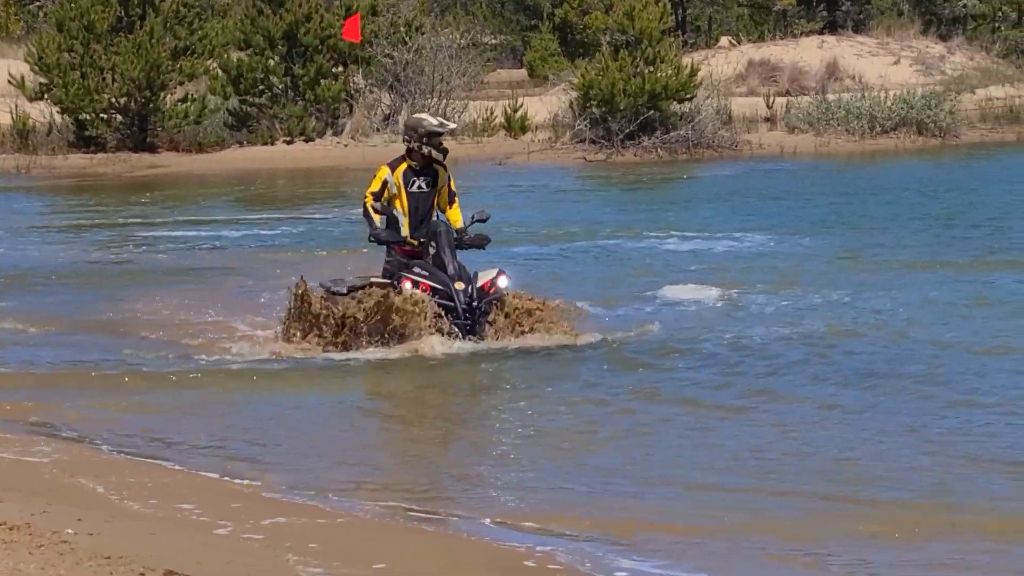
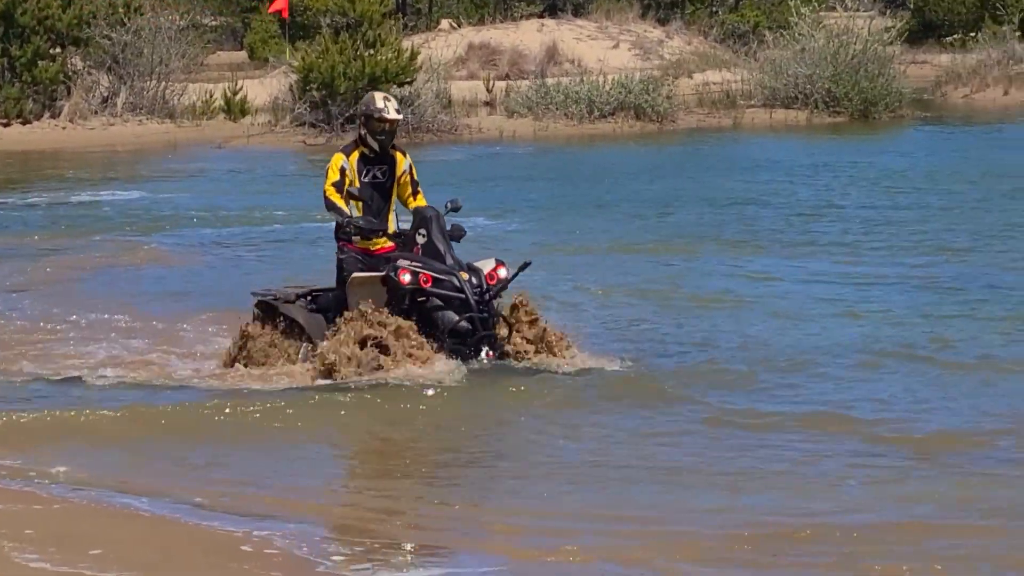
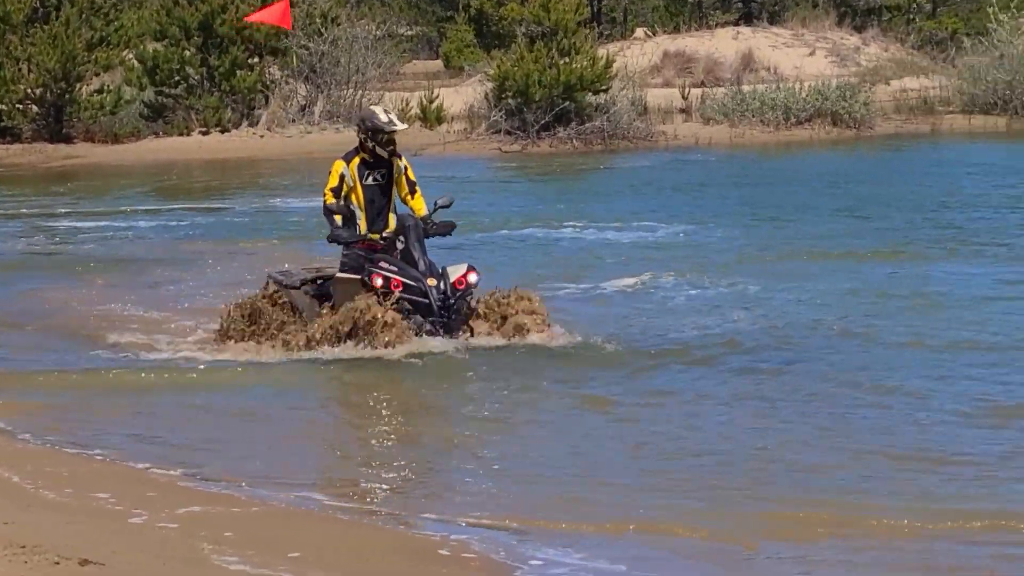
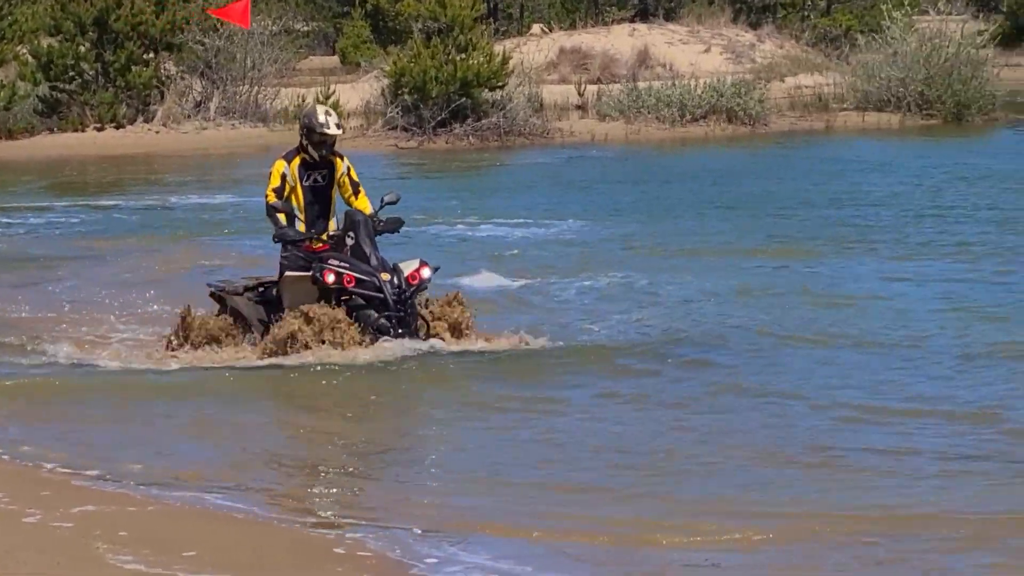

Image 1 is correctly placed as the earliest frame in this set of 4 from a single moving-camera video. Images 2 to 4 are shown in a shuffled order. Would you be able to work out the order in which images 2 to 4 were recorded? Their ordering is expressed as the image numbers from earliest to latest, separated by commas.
3, 4, 2
